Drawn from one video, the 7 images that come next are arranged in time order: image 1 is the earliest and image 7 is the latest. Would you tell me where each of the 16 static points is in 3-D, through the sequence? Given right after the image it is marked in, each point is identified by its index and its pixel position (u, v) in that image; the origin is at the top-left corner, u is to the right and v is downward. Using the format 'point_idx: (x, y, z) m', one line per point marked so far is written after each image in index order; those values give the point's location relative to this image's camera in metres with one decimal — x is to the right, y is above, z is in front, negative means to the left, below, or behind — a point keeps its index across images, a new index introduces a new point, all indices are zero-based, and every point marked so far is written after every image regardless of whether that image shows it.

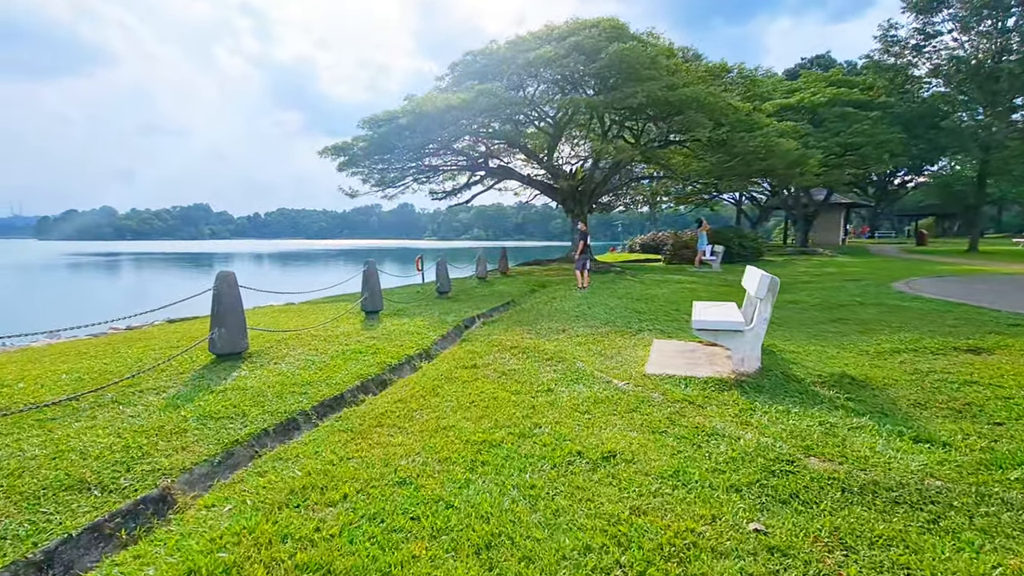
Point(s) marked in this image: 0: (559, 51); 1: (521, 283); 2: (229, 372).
0: (+1.4, +7.3, +15.2) m
1: (+0.3, +0.1, +13.8) m
2: (-2.8, -0.8, +4.9) m
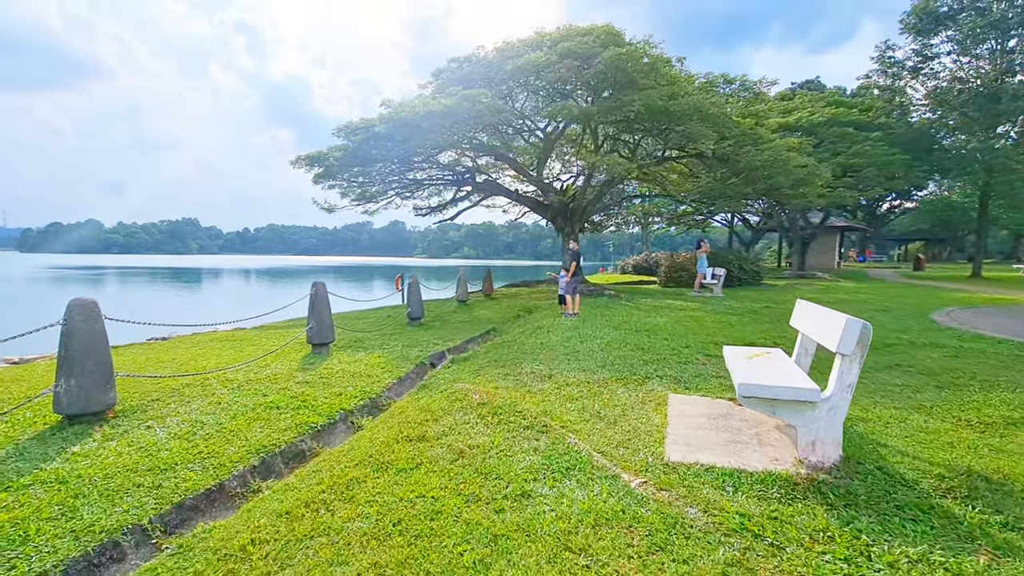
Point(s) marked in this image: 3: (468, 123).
0: (+1.1, +6.6, +14.1) m
1: (-0.1, -0.5, +12.4) m
2: (-3.1, -1.1, +3.4) m
3: (-1.3, +5.0, +14.9) m
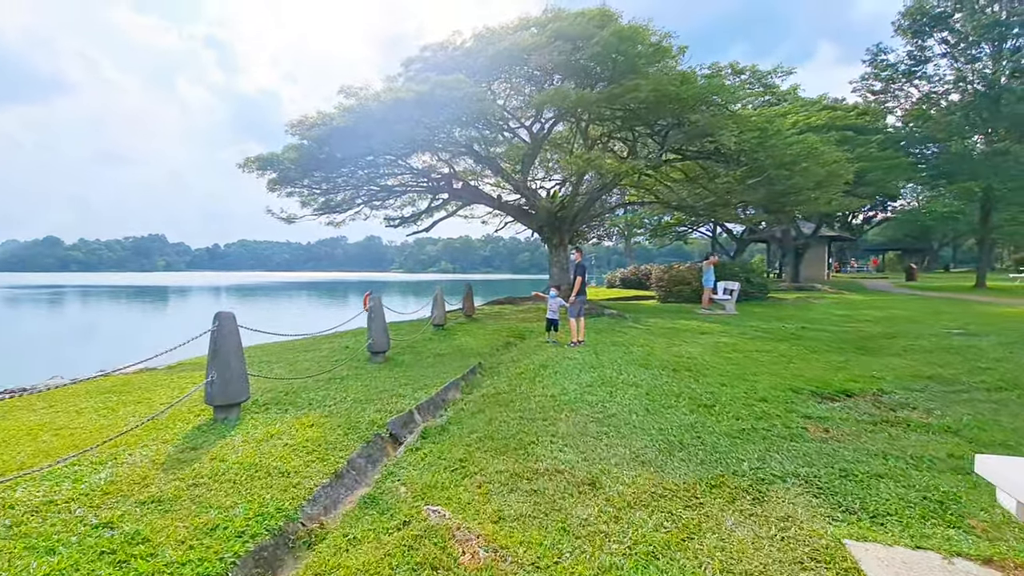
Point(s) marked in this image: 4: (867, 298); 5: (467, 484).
0: (+0.6, +6.1, +12.2) m
1: (-0.4, -0.9, +10.2) m
2: (-2.9, -1.3, +1.1) m
3: (-1.8, +4.5, +12.8) m
4: (+13.8, -0.4, +19.2) m
5: (-0.3, -1.2, +3.1) m
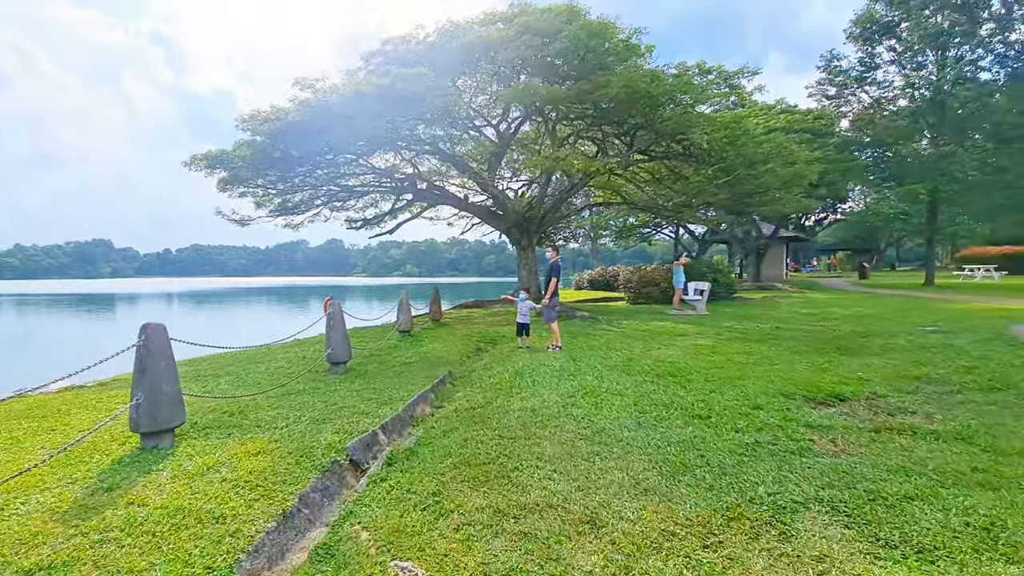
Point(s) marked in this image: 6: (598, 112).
0: (-0.2, +6.1, +11.7) m
1: (-1.0, -1.0, +9.7) m
2: (-2.9, -1.4, +0.4) m
3: (-2.6, +4.4, +12.2) m
4: (+12.5, -0.3, +19.6) m
5: (-0.4, -1.2, +2.6) m
6: (+2.2, +4.6, +12.9) m
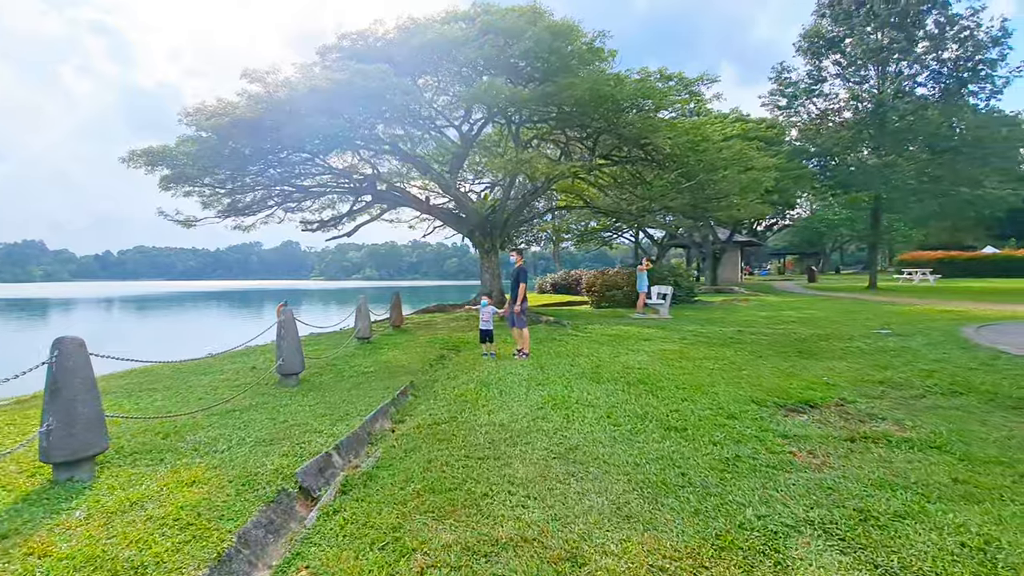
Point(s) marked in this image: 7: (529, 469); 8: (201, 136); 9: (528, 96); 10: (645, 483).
0: (-1.0, +6.0, +11.5) m
1: (-1.6, -1.1, +9.3) m
2: (-2.8, -1.4, -0.1) m
3: (-3.5, +4.3, +11.7) m
4: (+11.1, -0.5, +20.2) m
5: (-0.5, -1.3, +2.2) m
6: (+1.3, +4.5, +12.8) m
7: (+0.1, -1.2, +3.2) m
8: (-7.9, +3.8, +12.5) m
9: (+0.4, +4.6, +11.7) m
10: (+0.8, -1.2, +2.9) m
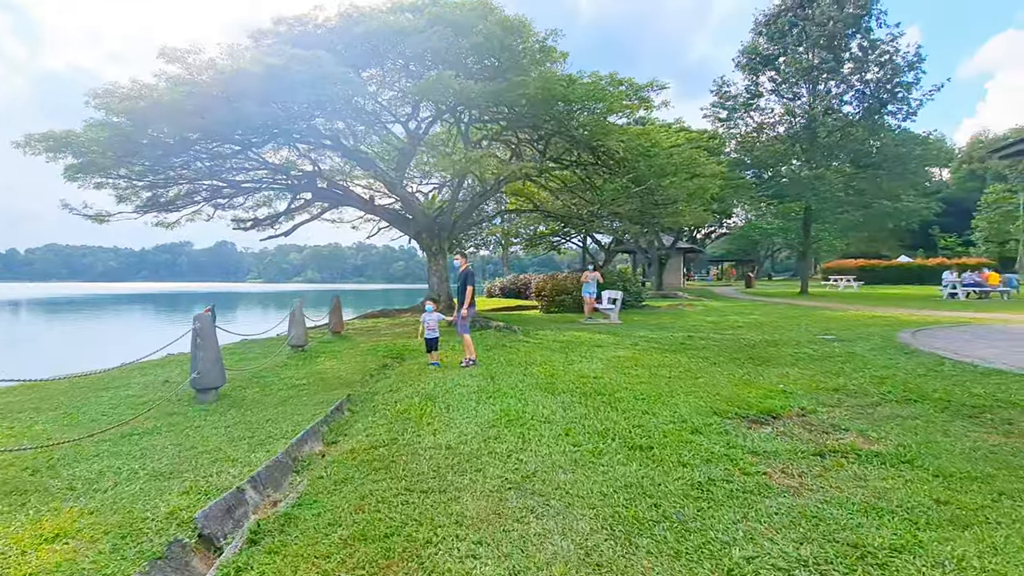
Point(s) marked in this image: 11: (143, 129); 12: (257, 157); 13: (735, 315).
0: (-2.1, +5.9, +10.9) m
1: (-2.6, -1.2, +8.6) m
2: (-2.7, -1.4, -0.8) m
3: (-4.6, +4.2, +10.9) m
4: (+8.9, -0.7, +20.8) m
5: (-0.7, -1.3, +1.7) m
6: (0.0, +4.4, +12.4) m
7: (-0.2, -1.2, +2.8) m
8: (-9.1, +3.8, +11.2) m
9: (-0.8, +4.5, +11.2) m
10: (+0.5, -1.2, +2.5) m
11: (-8.3, +3.6, +11.1) m
12: (-7.0, +3.6, +13.5) m
13: (+6.6, -0.8, +14.7) m
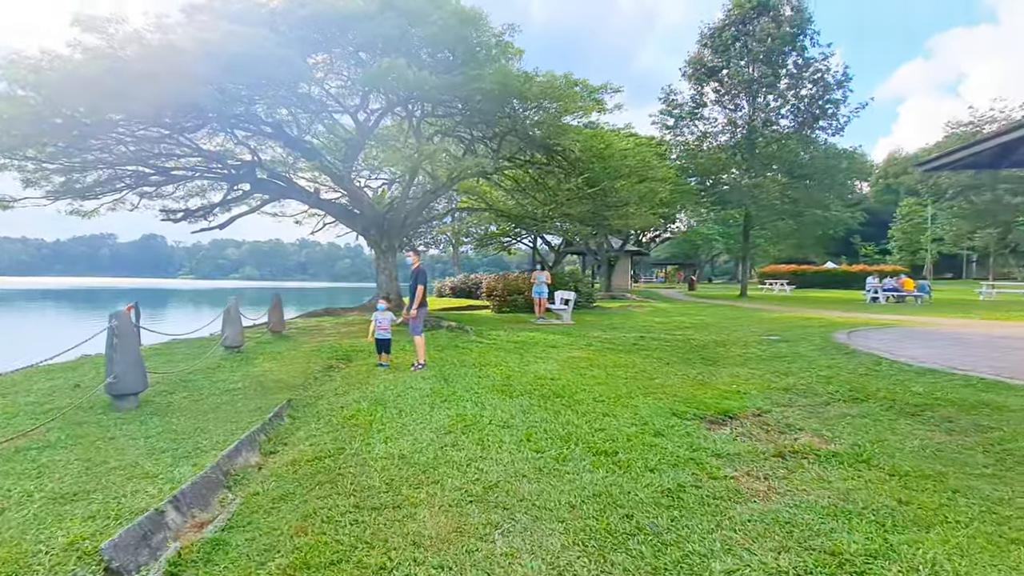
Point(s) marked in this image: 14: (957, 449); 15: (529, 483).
0: (-3.1, +5.9, +10.4) m
1: (-3.3, -1.1, +8.1) m
2: (-2.6, -1.3, -1.3) m
3: (-5.5, +4.3, +10.1) m
4: (+6.8, -0.8, +21.4) m
5: (-0.8, -1.3, +1.4) m
6: (-1.1, +4.4, +12.2) m
7: (-0.4, -1.2, +2.5) m
8: (-10.0, +3.9, +10.0) m
9: (-1.7, +4.5, +10.9) m
10: (+0.4, -1.2, +2.4) m
11: (-9.3, +3.7, +10.0) m
12: (-8.2, +3.7, +12.5) m
13: (+5.2, -0.9, +15.0) m
14: (+3.2, -1.0, +3.6) m
15: (+0.1, -1.2, +2.9) m
